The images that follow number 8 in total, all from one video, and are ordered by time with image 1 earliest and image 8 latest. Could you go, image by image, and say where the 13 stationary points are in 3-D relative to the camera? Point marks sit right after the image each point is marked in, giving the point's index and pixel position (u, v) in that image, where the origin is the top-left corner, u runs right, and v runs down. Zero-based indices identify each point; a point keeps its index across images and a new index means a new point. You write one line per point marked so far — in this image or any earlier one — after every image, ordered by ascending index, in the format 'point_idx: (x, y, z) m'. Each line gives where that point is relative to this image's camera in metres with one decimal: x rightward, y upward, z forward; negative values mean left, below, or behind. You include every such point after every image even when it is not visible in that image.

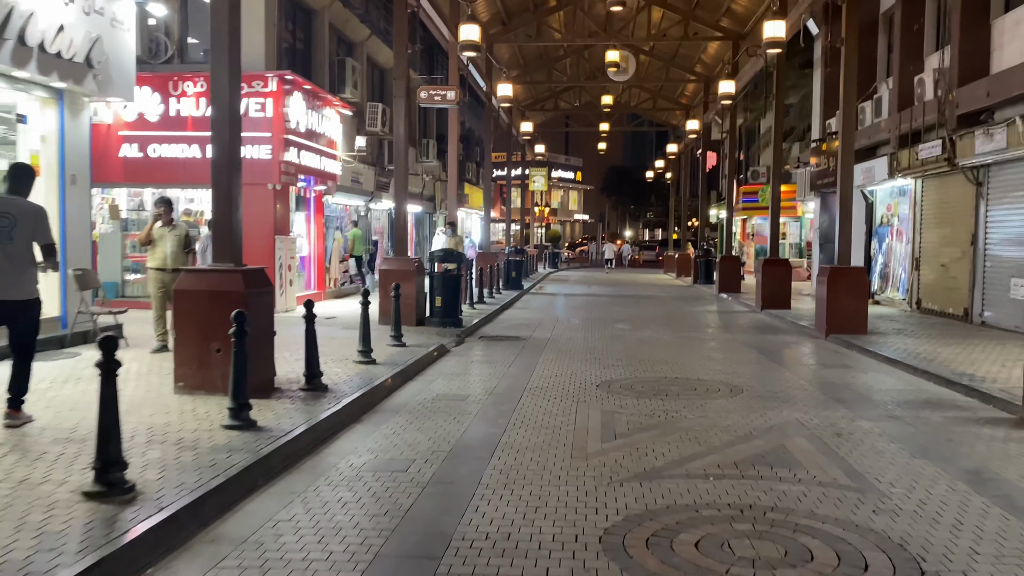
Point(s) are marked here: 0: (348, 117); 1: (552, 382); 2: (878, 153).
0: (-3.9, +4.0, +19.9) m
1: (+0.4, -1.0, +8.8) m
2: (+8.2, +3.0, +19.0) m
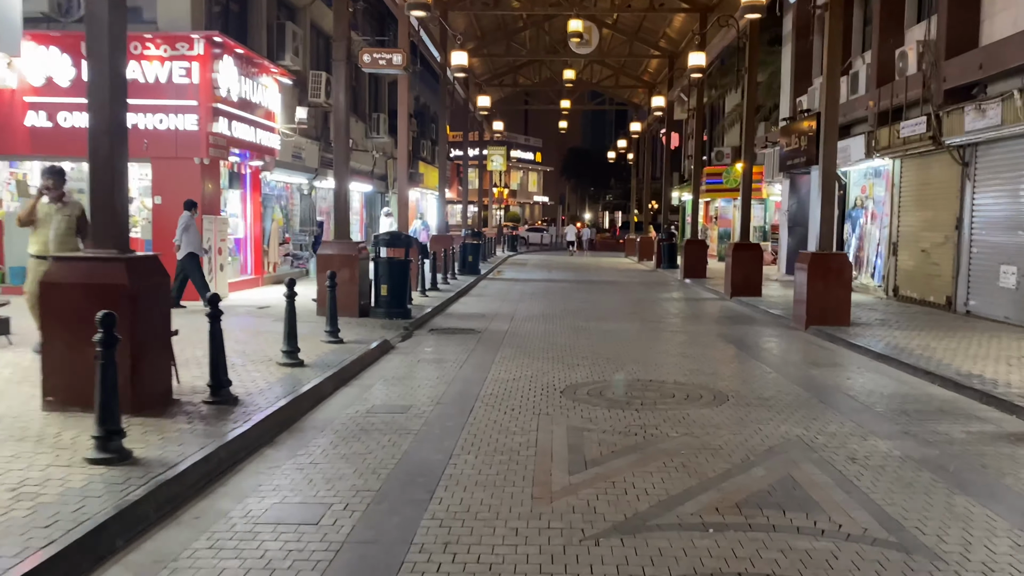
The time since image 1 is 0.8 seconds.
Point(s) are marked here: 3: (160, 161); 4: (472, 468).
0: (-4.8, +4.4, +18.3) m
1: (0.0, -0.9, +7.6) m
2: (+7.3, +3.3, +18.1) m
3: (-5.8, +2.1, +14.1) m
4: (-0.2, -1.1, +5.1) m
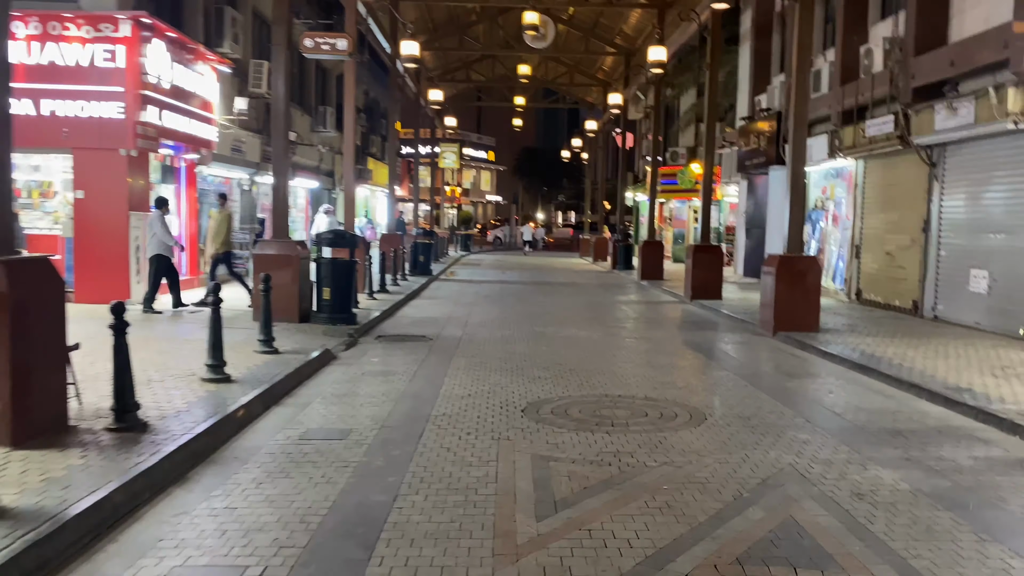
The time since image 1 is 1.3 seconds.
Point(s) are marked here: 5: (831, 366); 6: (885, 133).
0: (-5.8, +4.3, +17.2) m
1: (-0.4, -0.9, +6.8) m
2: (+6.3, +3.3, +17.7) m
3: (-6.6, +2.1, +12.9) m
4: (-0.5, -1.1, +4.3) m
5: (+3.5, -0.9, +9.2) m
6: (+6.0, +2.5, +13.7) m
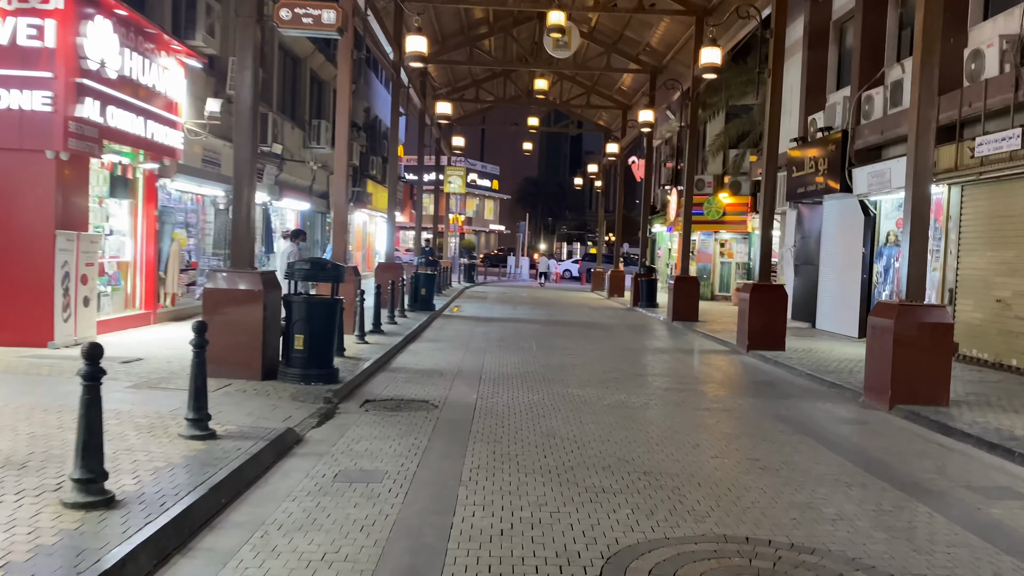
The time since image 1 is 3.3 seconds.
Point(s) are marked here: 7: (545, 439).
0: (-5.4, +3.7, +14.6) m
1: (-0.1, -1.3, +4.0) m
2: (+6.7, +2.4, +15.0) m
3: (-6.2, +1.6, +10.2) m
4: (-0.1, -1.4, +1.4) m
5: (+3.8, -1.4, +6.4) m
6: (+6.4, +1.8, +11.0) m
7: (+0.2, -1.2, +6.8) m
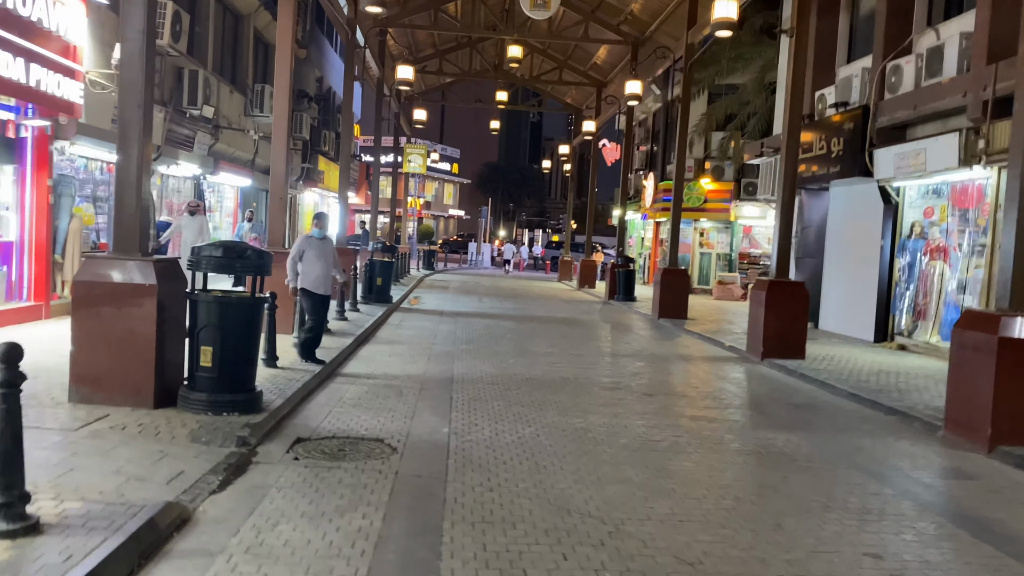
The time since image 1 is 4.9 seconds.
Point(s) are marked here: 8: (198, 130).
0: (-5.7, +3.9, +12.0) m
1: (+0.1, -1.4, +1.7) m
2: (+6.3, +2.4, +13.1) m
3: (-6.3, +1.7, +7.6) m
4: (+0.1, -1.5, -0.8) m
5: (+3.8, -1.5, +4.4) m
6: (+6.2, +1.7, +9.0) m
7: (+0.2, -1.2, +4.6) m
8: (-6.1, +3.1, +16.3) m
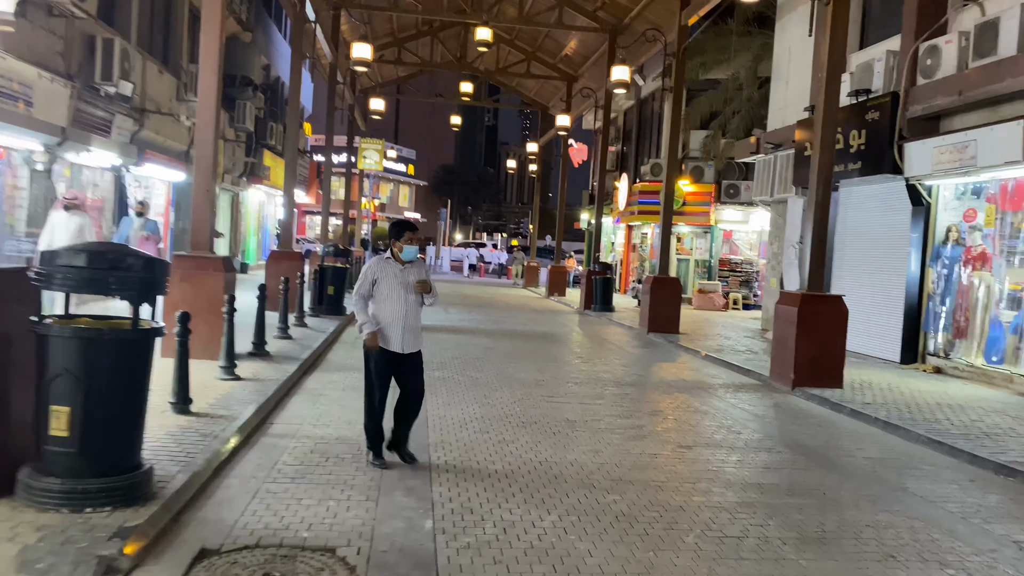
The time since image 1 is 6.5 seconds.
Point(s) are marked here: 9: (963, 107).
0: (-5.9, +3.7, +9.6) m
1: (+0.4, -1.5, -0.4) m
2: (+6.1, +2.2, +11.3) m
3: (-6.3, +1.6, +5.2) m
4: (+0.6, -1.6, -2.9) m
5: (+4.0, -1.6, +2.5) m
6: (+6.1, +1.6, +7.2) m
7: (+0.4, -1.4, +2.5) m
8: (-6.5, +2.9, +13.9) m
9: (+5.9, +2.4, +11.2) m
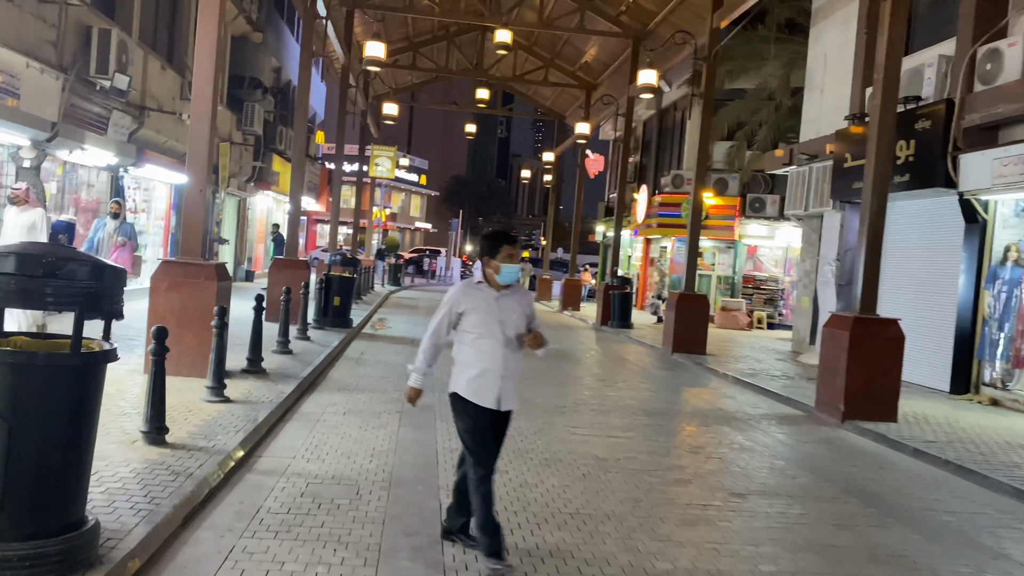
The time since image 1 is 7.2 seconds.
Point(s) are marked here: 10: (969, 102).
0: (-5.6, +3.7, +8.8) m
1: (+0.5, -1.5, -1.3) m
2: (+6.3, +1.9, +10.4) m
3: (-6.1, +1.6, +4.3) m
4: (+0.6, -1.6, -3.8) m
5: (+4.1, -1.7, +1.5) m
6: (+6.4, +1.3, +6.3) m
7: (+0.5, -1.4, +1.6) m
8: (-6.2, +2.8, +13.1) m
9: (+6.2, +2.1, +10.2) m
10: (+6.0, +2.4, +11.1) m
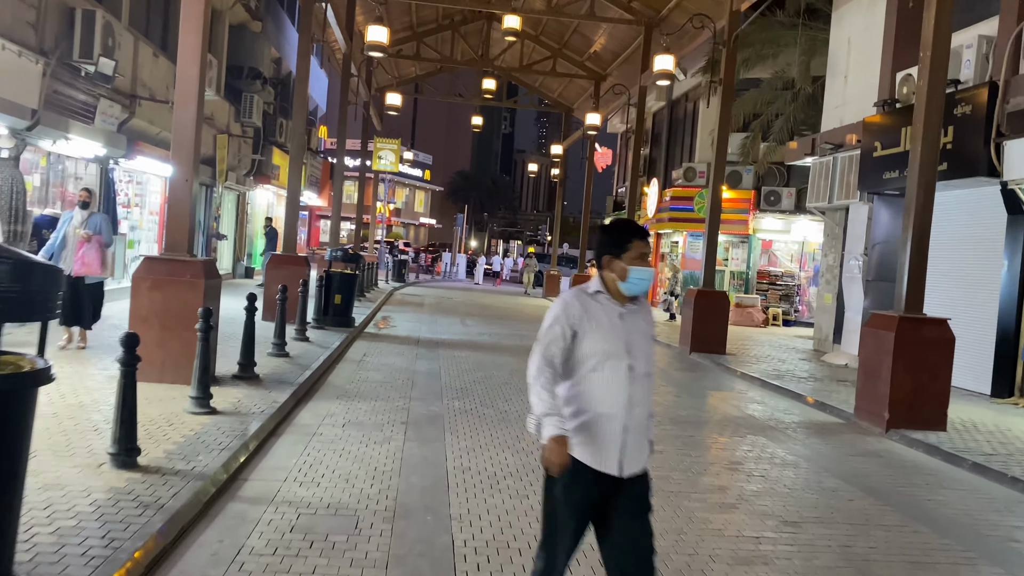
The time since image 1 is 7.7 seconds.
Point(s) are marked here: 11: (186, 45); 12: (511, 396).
0: (-5.5, +3.7, +8.1) m
1: (+0.6, -1.5, -2.0) m
2: (+6.5, +1.9, +9.6) m
3: (-6.0, +1.6, +3.6) m
4: (+0.7, -1.6, -4.6) m
5: (+4.2, -1.7, +0.8) m
6: (+6.5, +1.3, +5.5) m
7: (+0.6, -1.5, +0.8) m
8: (-6.0, +2.8, +12.4) m
9: (+6.4, +2.1, +9.5) m
10: (+6.1, +2.5, +10.3) m
11: (-3.1, +2.5, +8.3) m
12: (0.0, -1.1, +9.1) m
